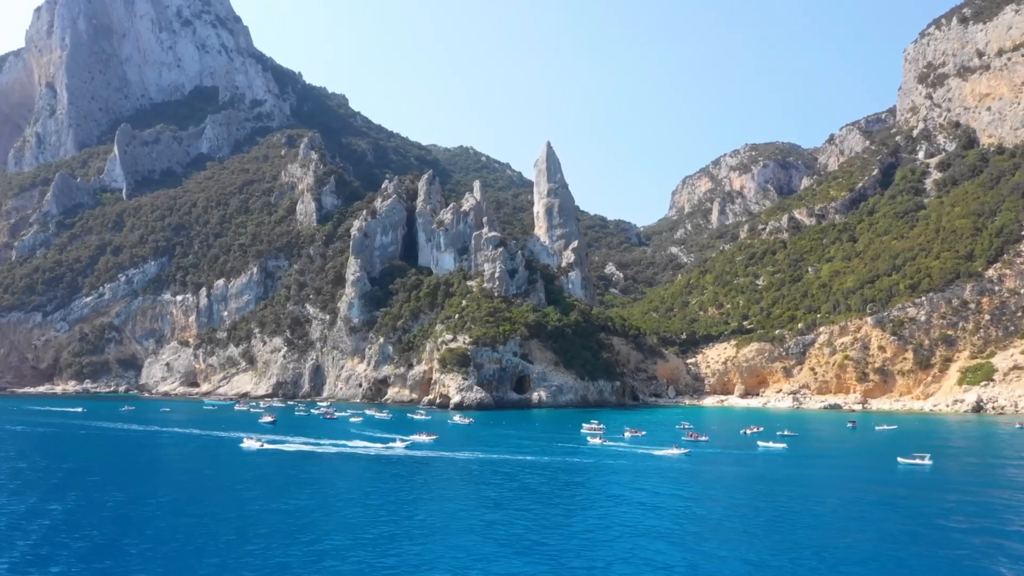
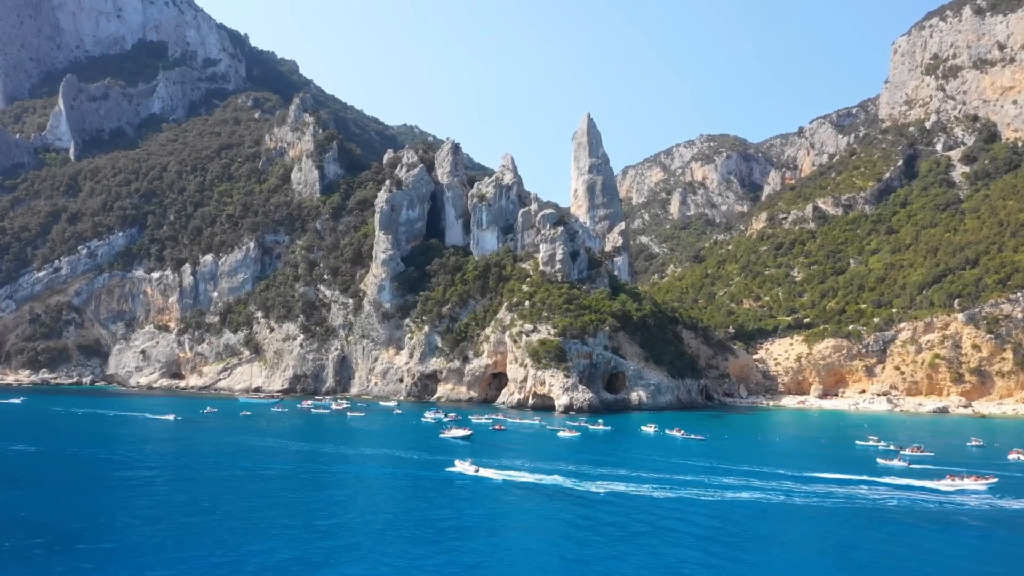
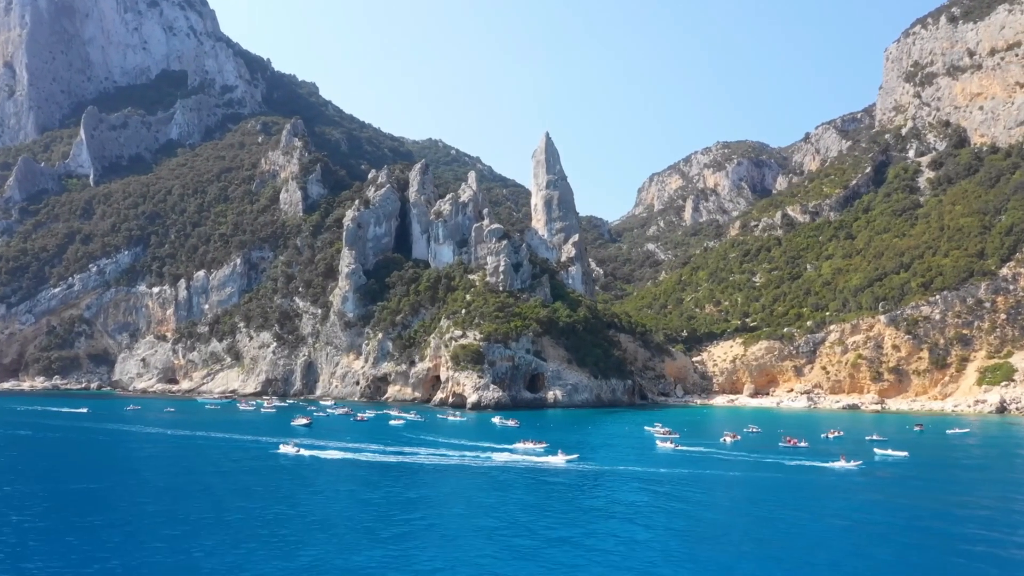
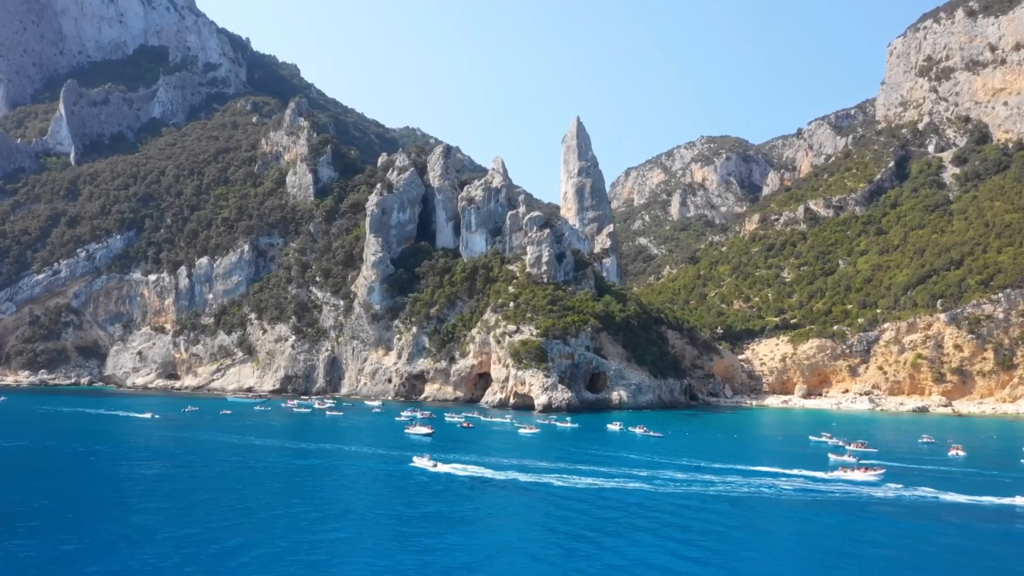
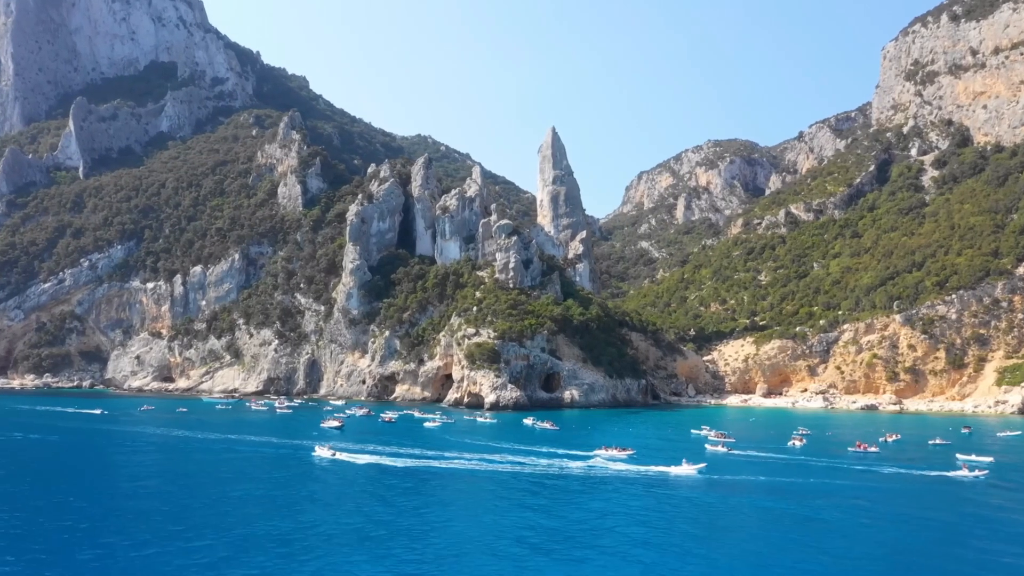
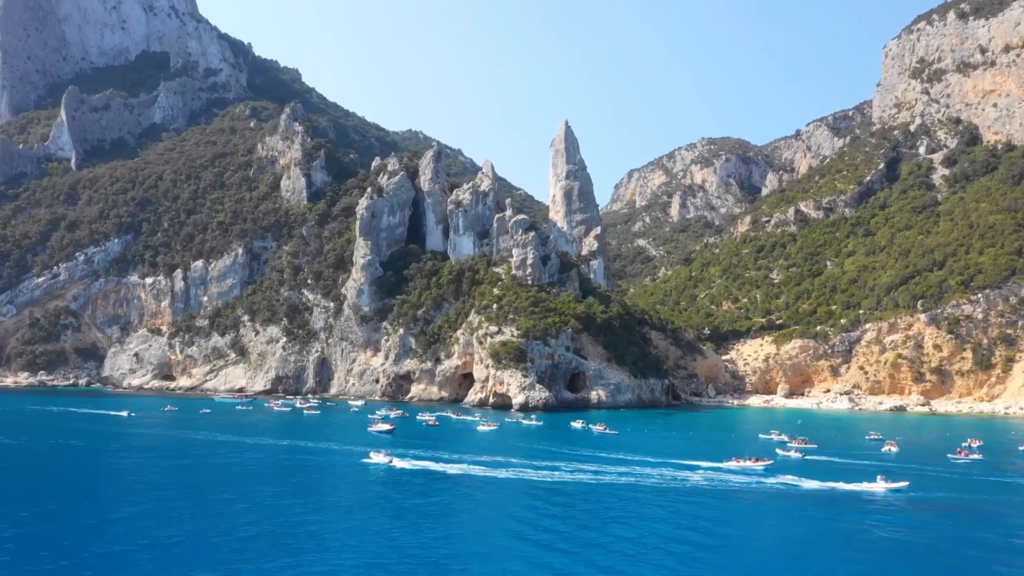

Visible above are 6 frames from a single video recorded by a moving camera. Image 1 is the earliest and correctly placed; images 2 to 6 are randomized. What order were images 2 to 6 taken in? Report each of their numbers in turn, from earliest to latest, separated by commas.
3, 5, 6, 4, 2
